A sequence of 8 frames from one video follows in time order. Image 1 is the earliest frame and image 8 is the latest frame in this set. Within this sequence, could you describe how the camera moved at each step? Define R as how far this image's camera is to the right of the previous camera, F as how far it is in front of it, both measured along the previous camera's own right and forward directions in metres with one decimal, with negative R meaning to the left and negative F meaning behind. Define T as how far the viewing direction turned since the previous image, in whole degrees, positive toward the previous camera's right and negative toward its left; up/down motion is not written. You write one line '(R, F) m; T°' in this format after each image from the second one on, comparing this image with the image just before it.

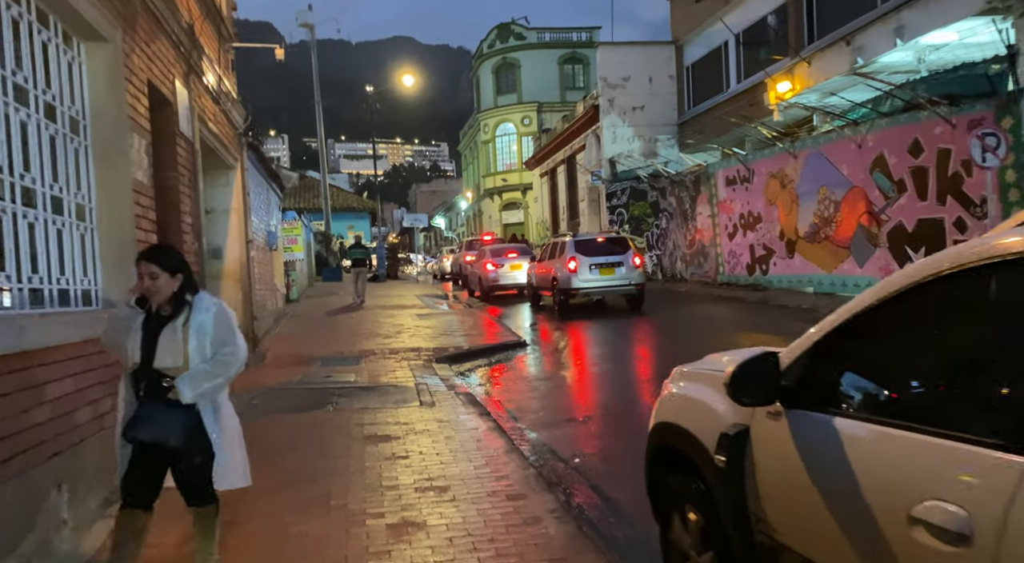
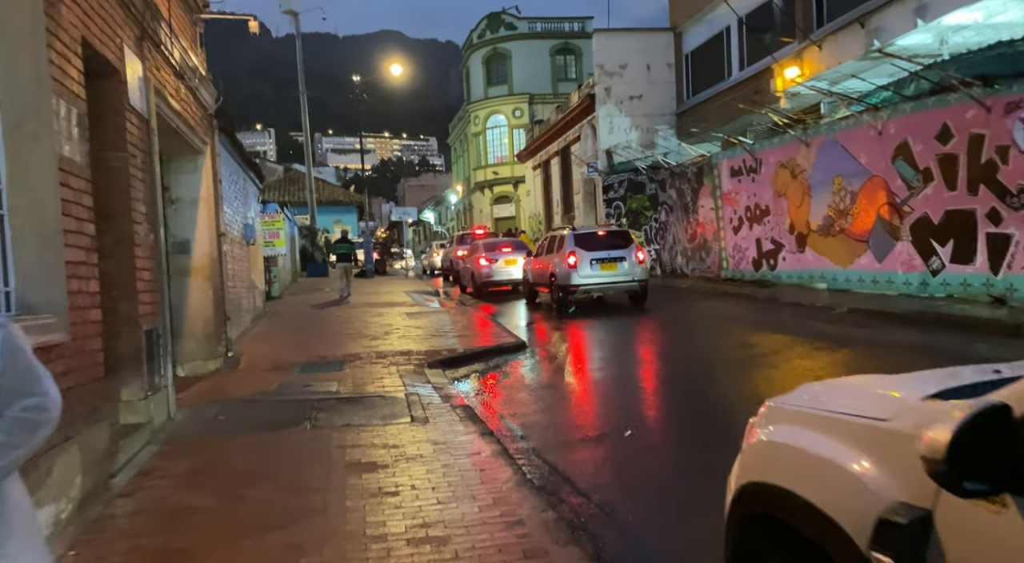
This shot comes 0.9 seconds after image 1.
(-0.1, +1.0) m; +1°
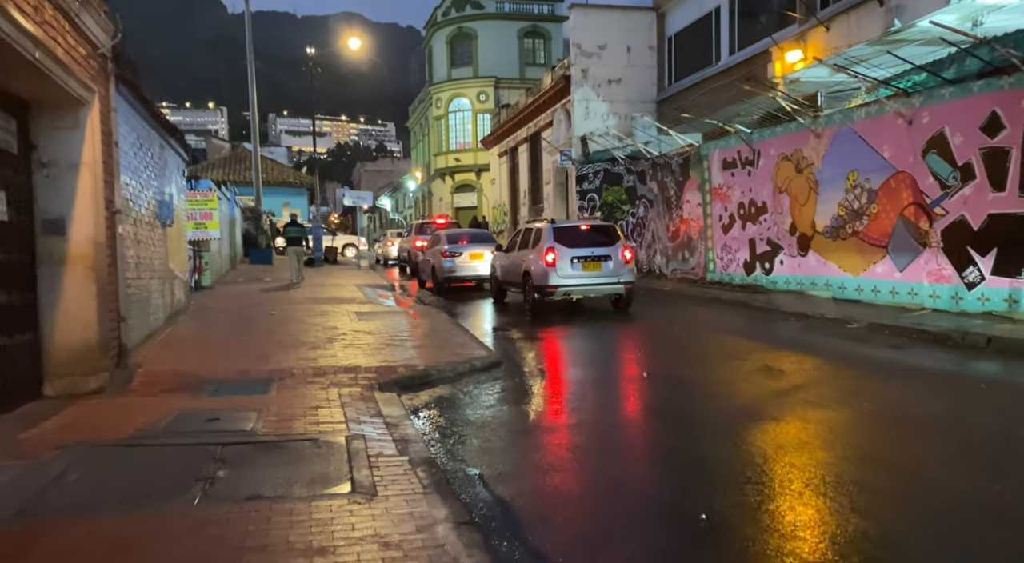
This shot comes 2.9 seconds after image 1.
(-0.2, +2.2) m; +3°
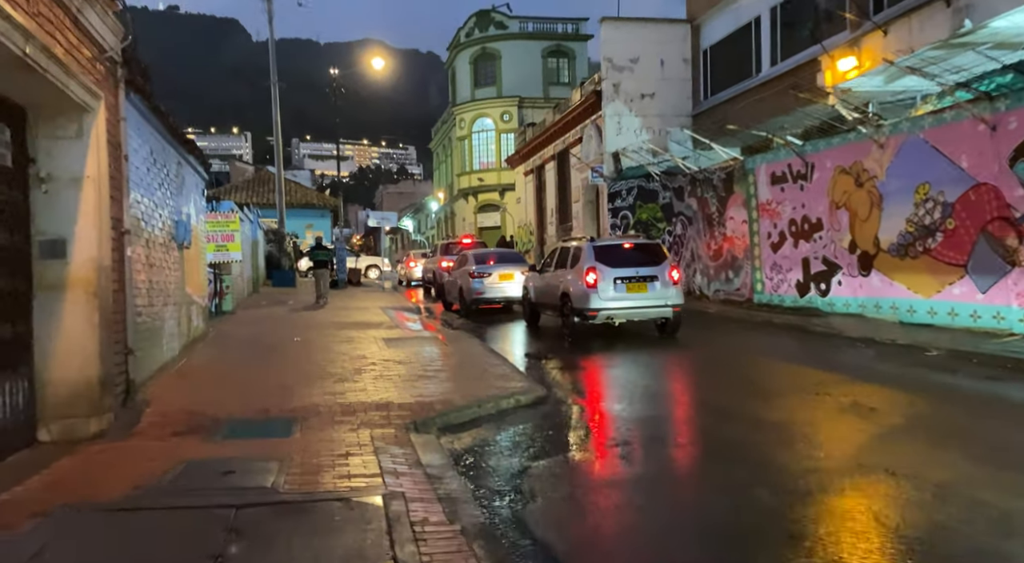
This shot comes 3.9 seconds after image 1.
(-0.3, +1.0) m; -1°
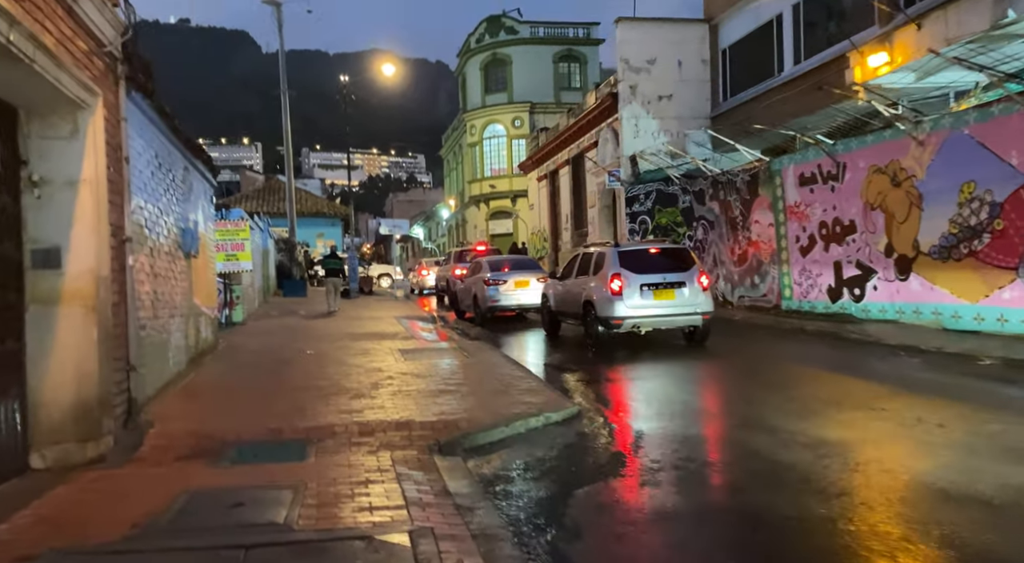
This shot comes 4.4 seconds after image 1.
(-0.2, +0.6) m; -1°
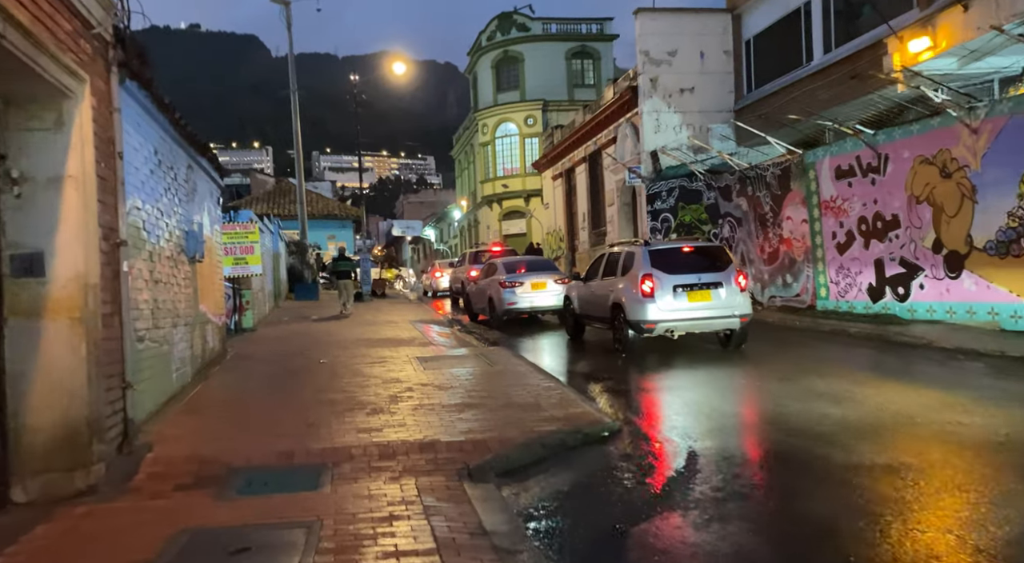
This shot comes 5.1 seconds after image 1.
(-0.2, +0.8) m; -1°
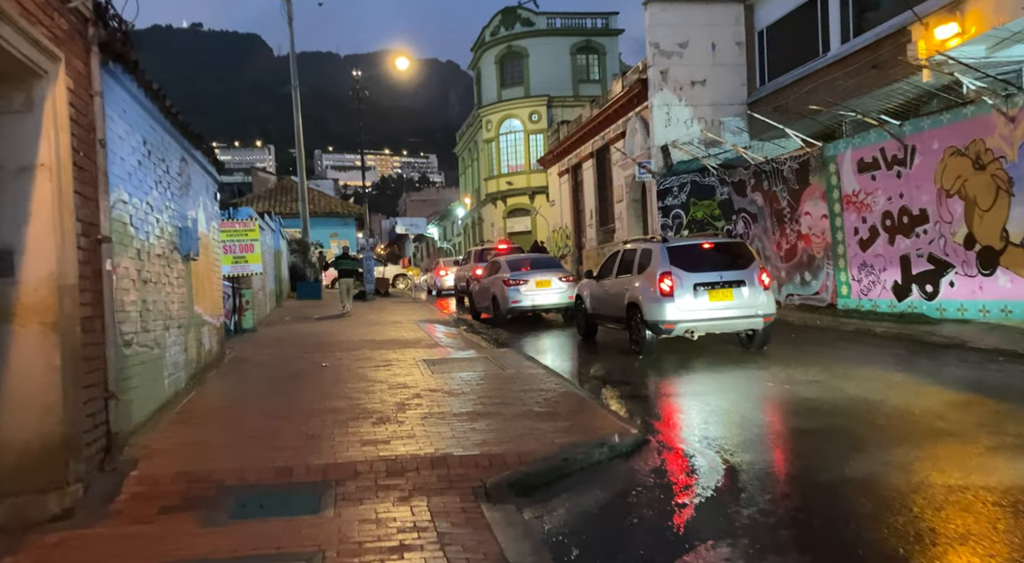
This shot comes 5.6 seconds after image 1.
(-0.1, +0.6) m; 0°
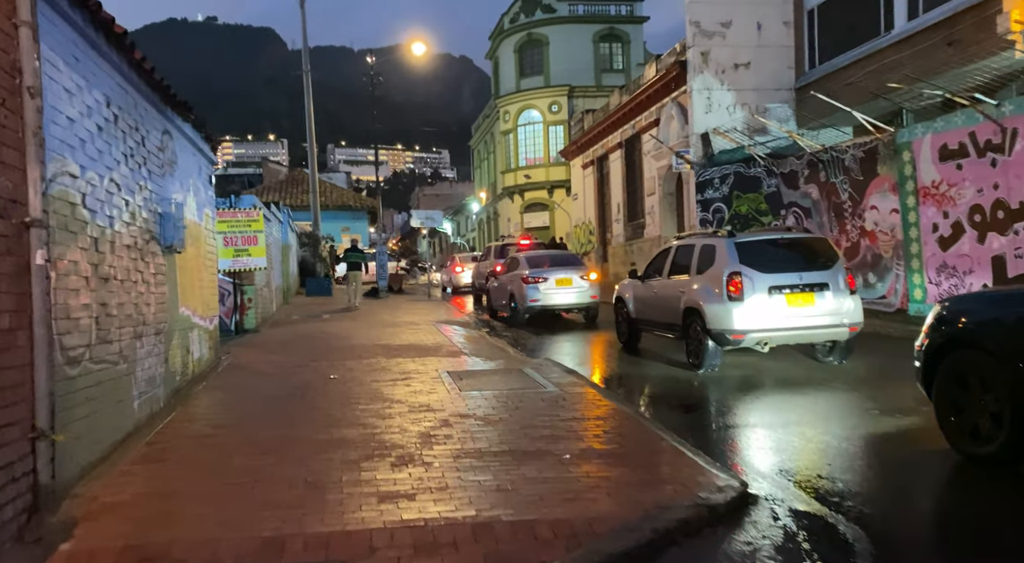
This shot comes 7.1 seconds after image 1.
(-0.3, +1.7) m; -1°
